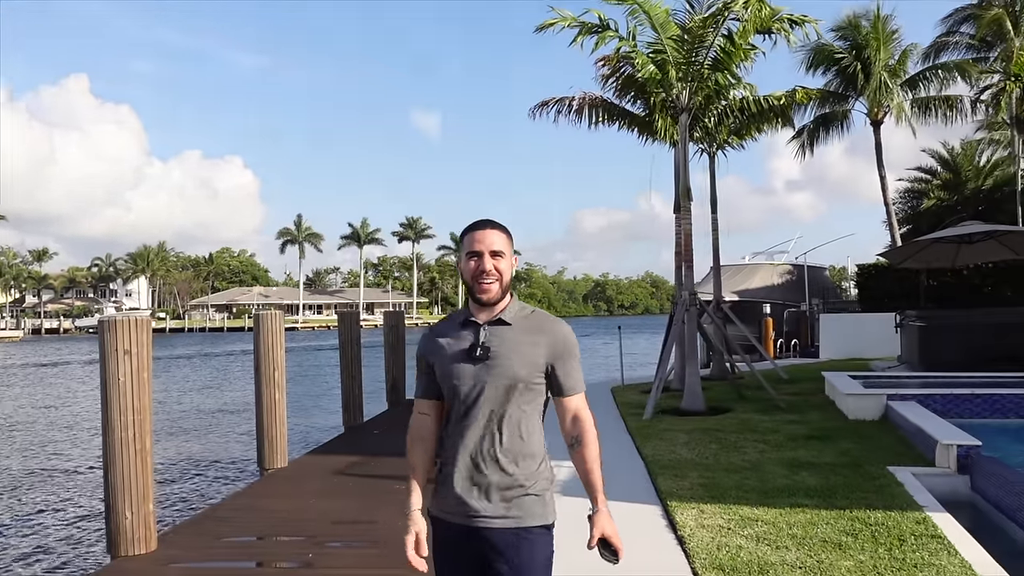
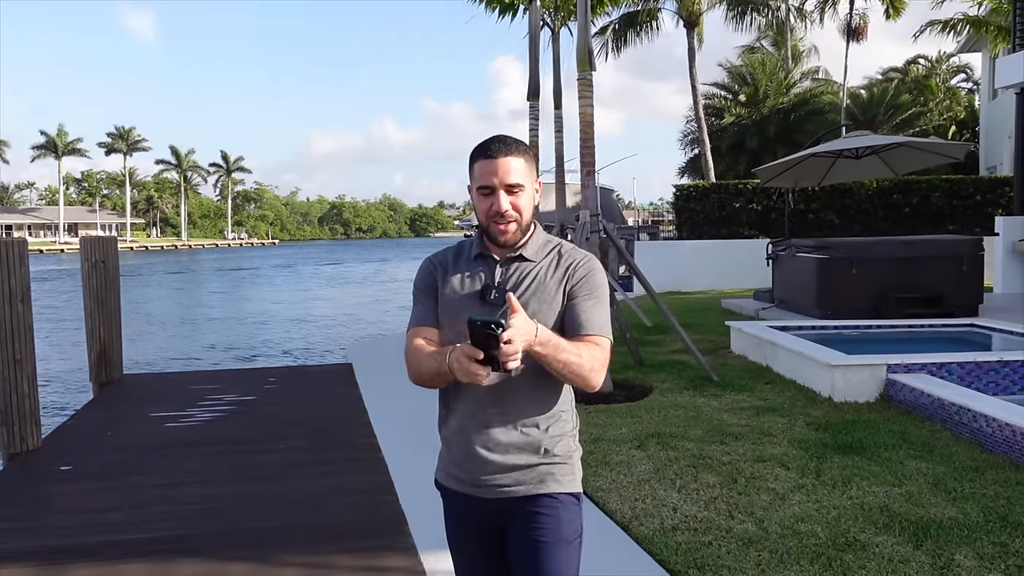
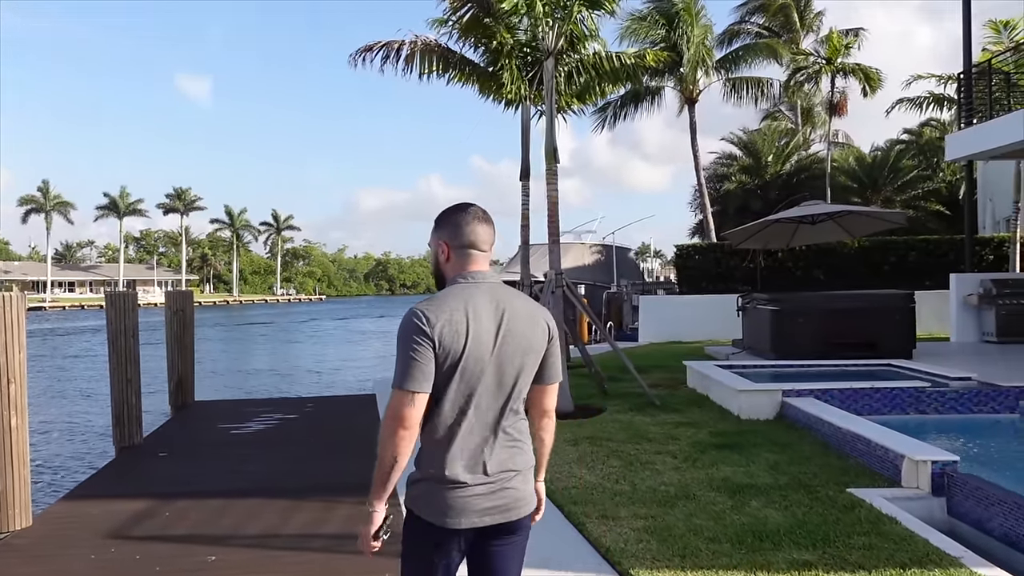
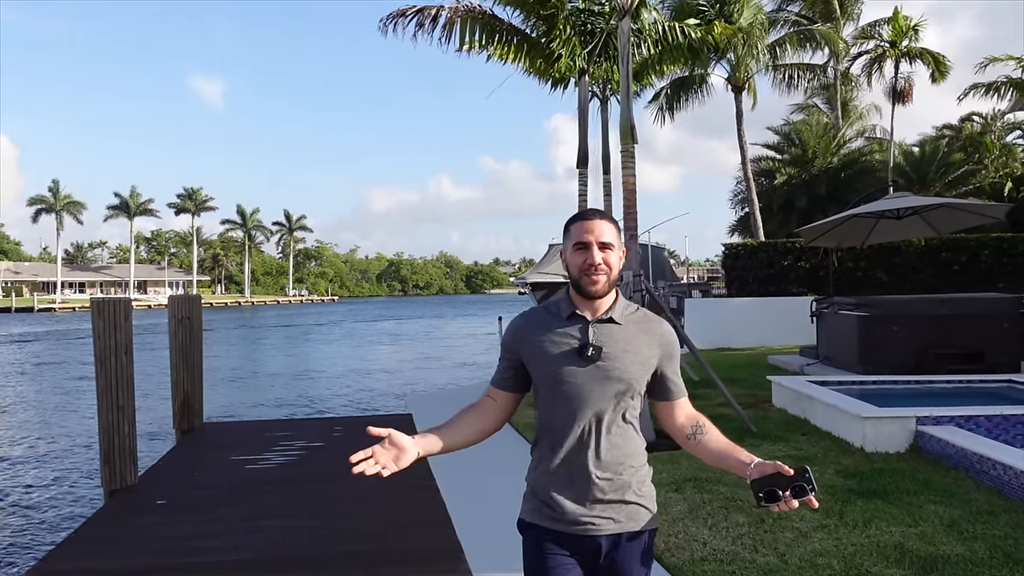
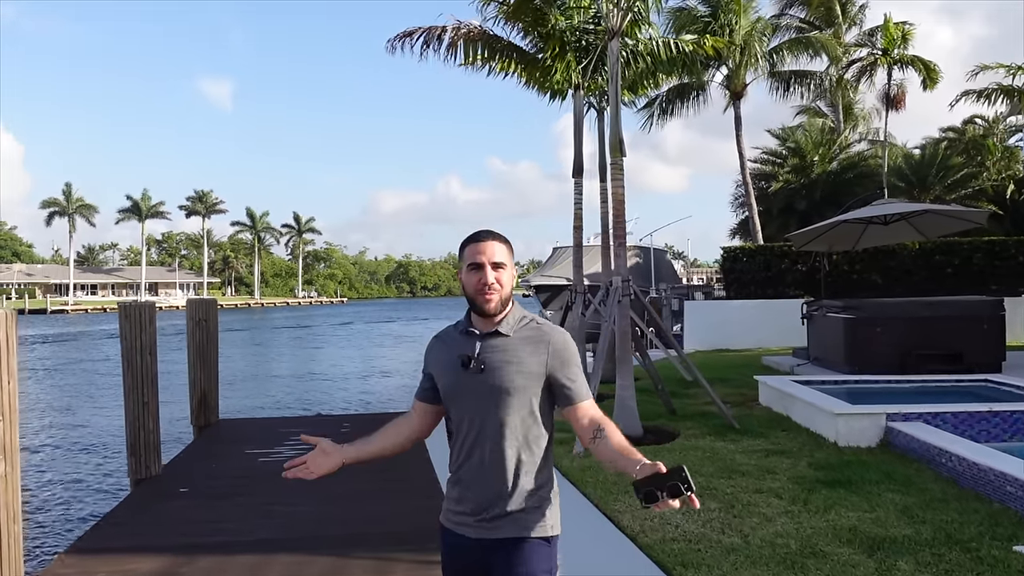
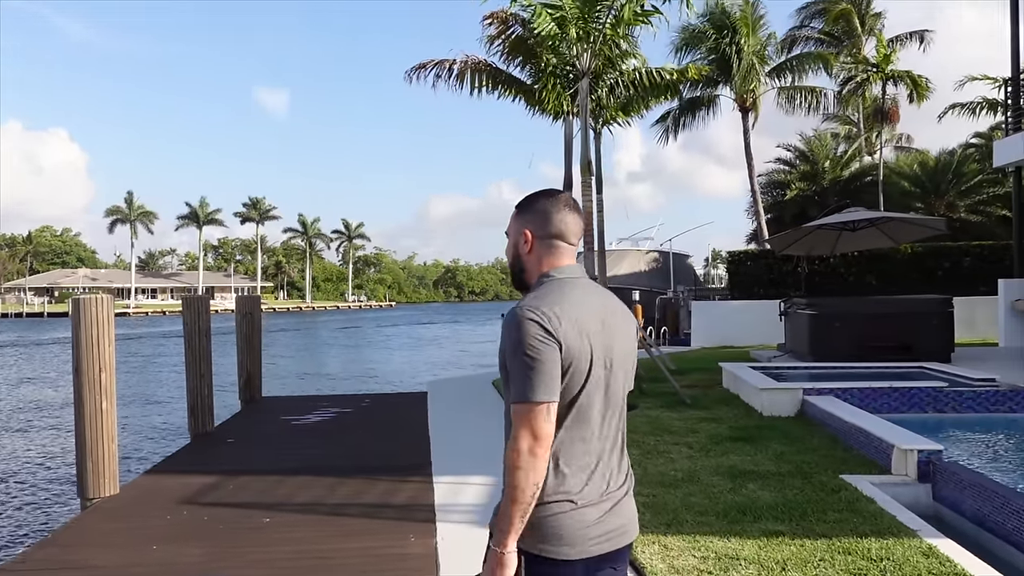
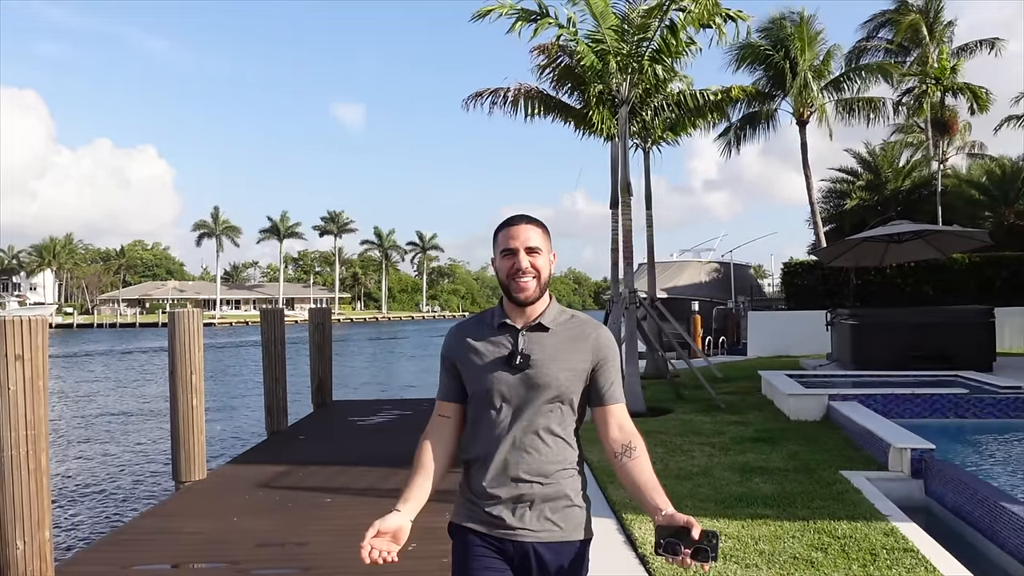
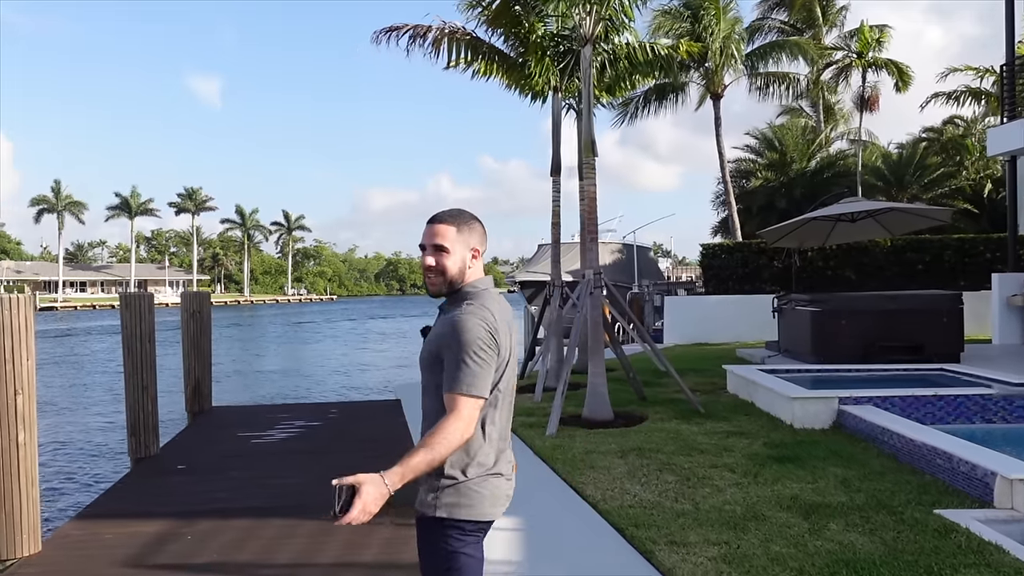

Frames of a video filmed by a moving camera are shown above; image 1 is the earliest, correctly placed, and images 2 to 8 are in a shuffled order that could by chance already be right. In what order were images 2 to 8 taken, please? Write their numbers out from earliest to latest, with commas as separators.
7, 6, 3, 8, 5, 4, 2
